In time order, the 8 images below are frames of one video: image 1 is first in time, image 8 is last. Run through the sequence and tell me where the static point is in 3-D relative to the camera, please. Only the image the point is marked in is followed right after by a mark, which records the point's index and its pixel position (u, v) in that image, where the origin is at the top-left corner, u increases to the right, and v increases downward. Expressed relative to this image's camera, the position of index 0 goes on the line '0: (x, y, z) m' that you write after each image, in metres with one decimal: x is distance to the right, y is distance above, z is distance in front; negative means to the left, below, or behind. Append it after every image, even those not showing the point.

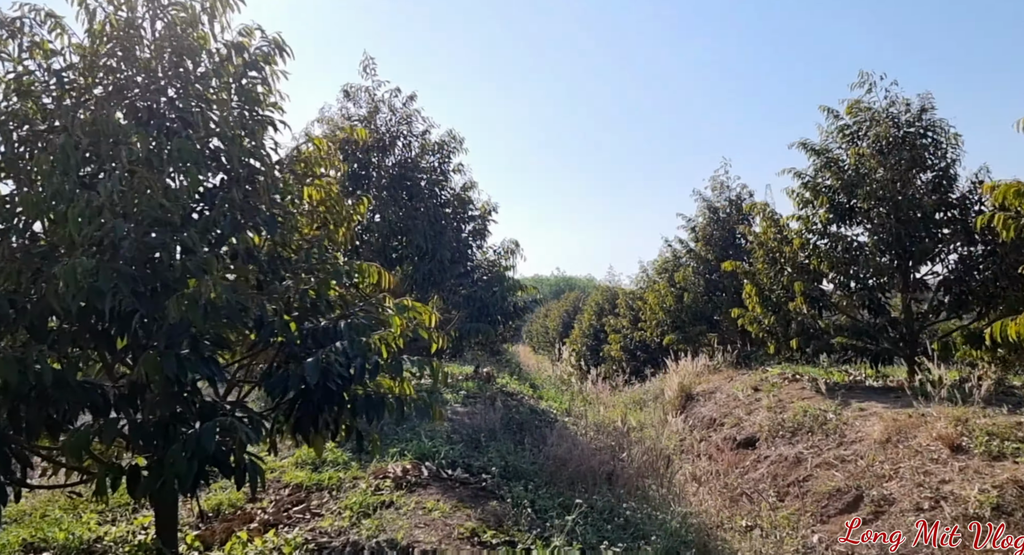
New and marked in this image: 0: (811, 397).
0: (+3.2, -1.2, +7.3) m
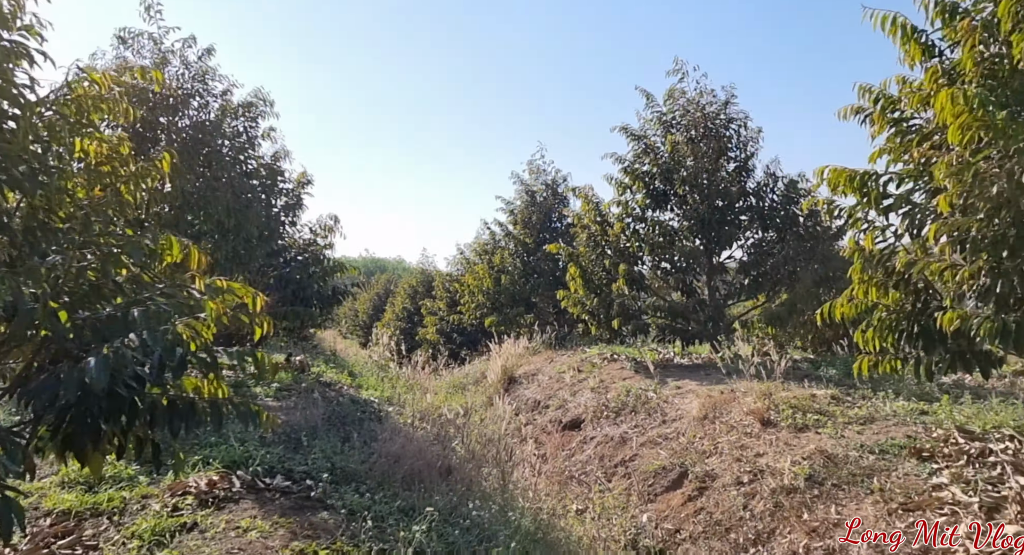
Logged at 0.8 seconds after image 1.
0: (+1.3, -1.1, +7.6) m
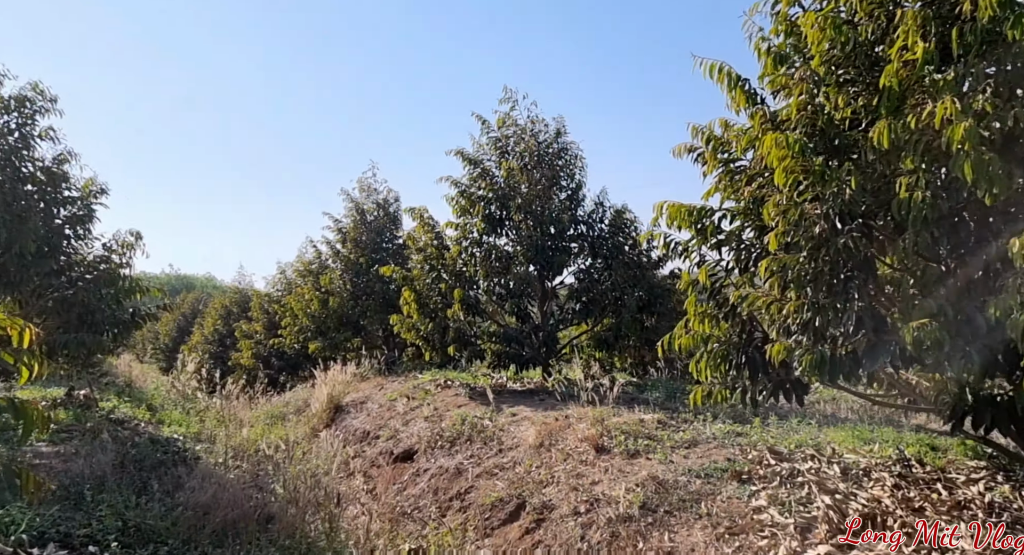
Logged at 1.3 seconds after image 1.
0: (-0.5, -1.3, +7.4) m
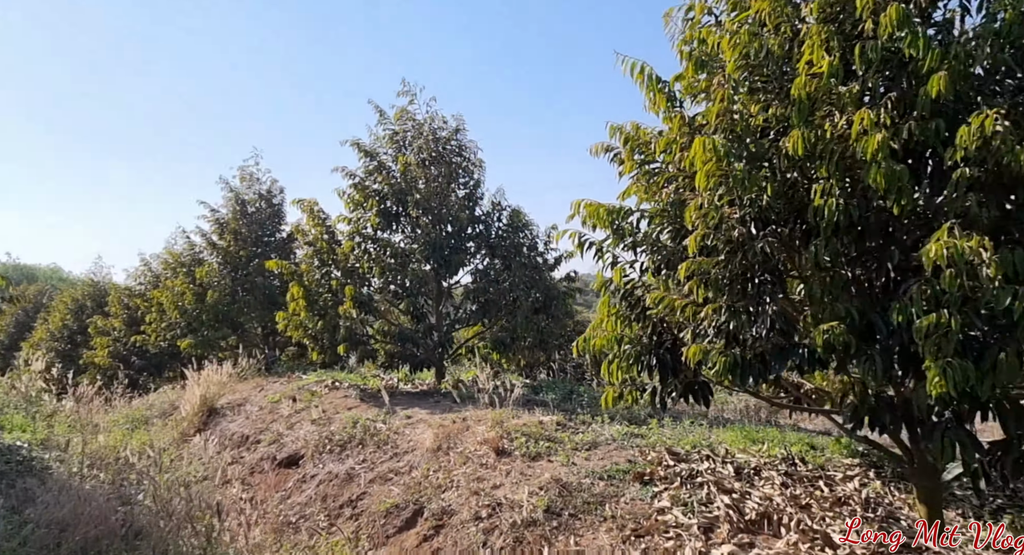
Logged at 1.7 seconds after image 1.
0: (-1.6, -1.3, +7.1) m
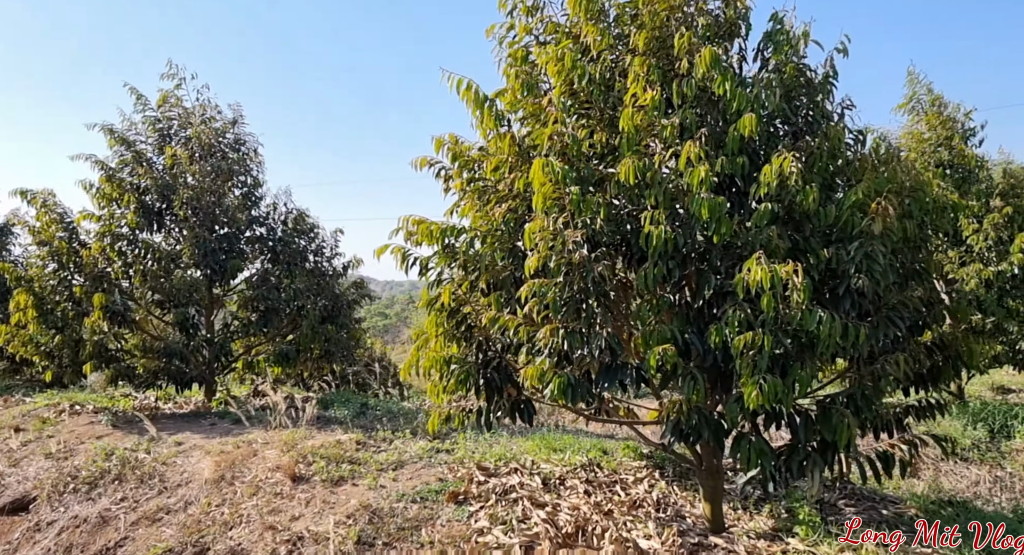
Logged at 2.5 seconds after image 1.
0: (-3.5, -1.4, +6.1) m
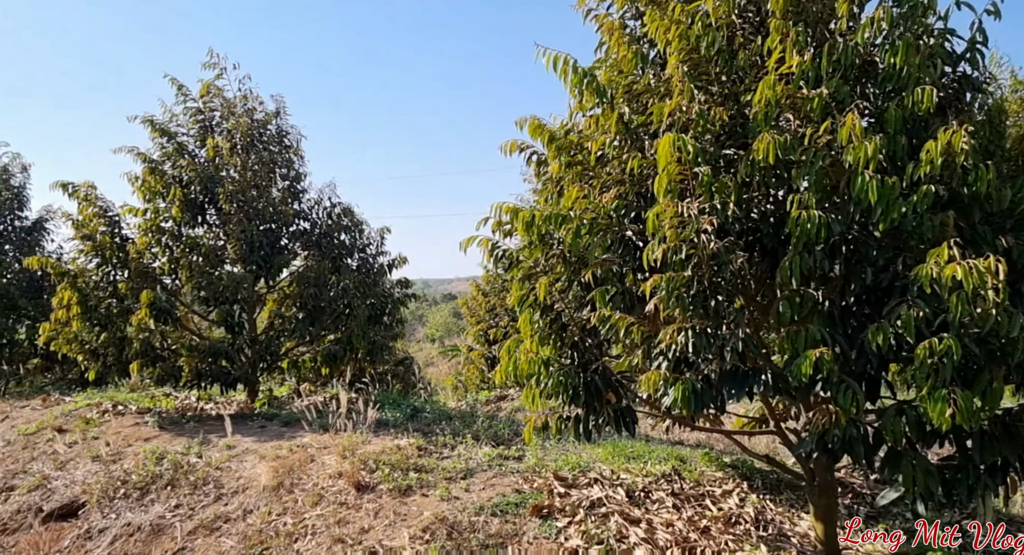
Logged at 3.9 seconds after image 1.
0: (-3.0, -1.3, +5.9) m
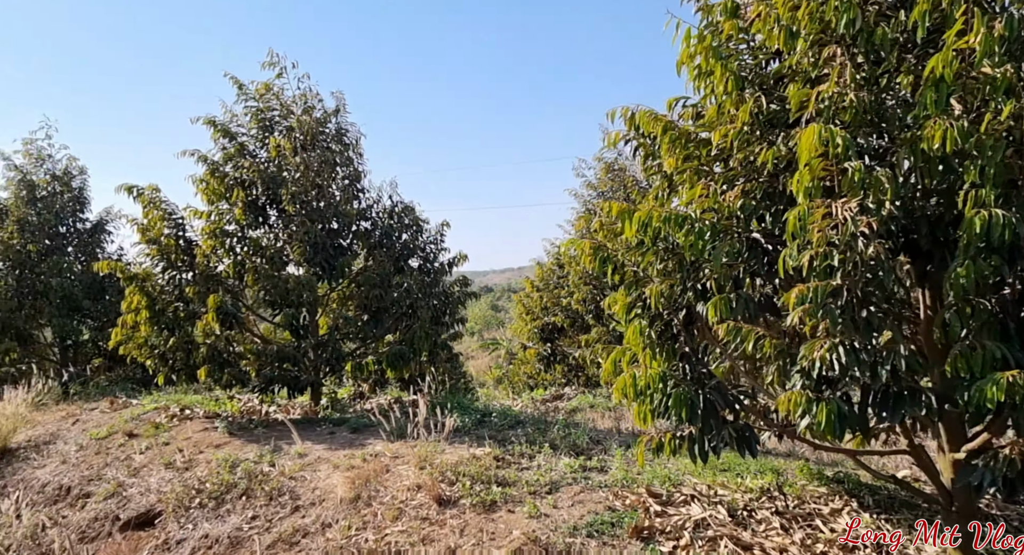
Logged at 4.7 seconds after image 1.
0: (-2.4, -1.4, +5.8) m
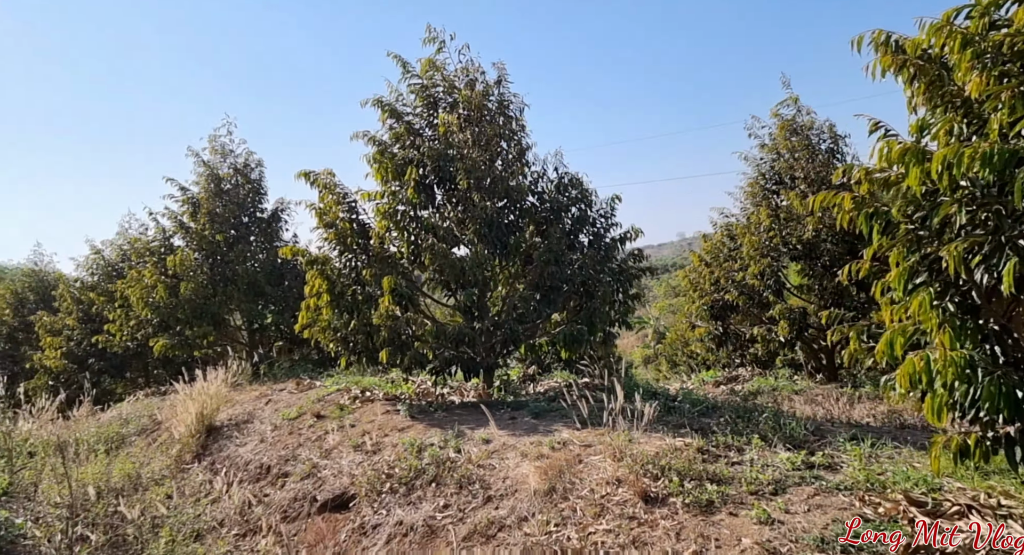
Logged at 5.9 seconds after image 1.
0: (-0.8, -1.2, +5.7) m
